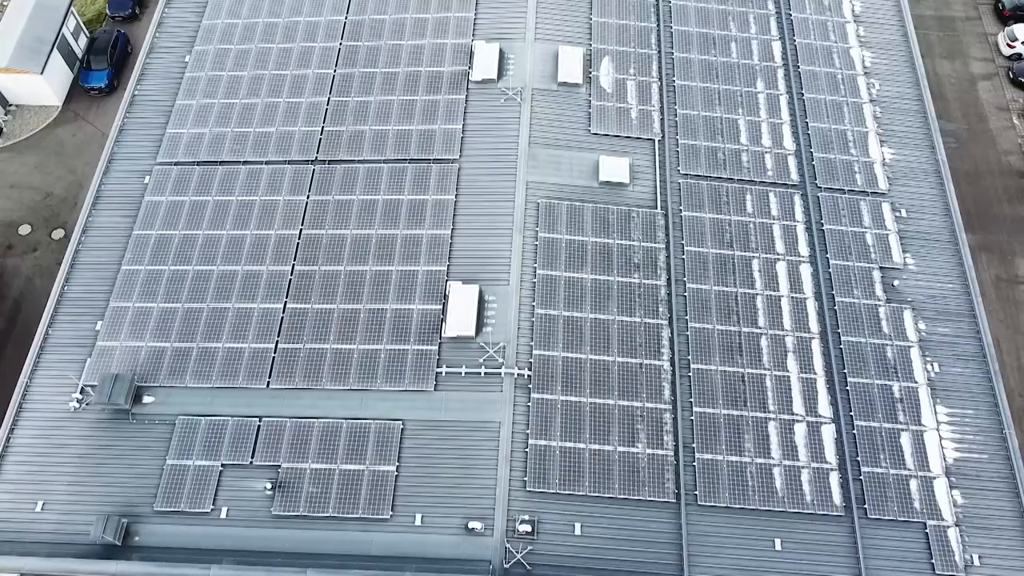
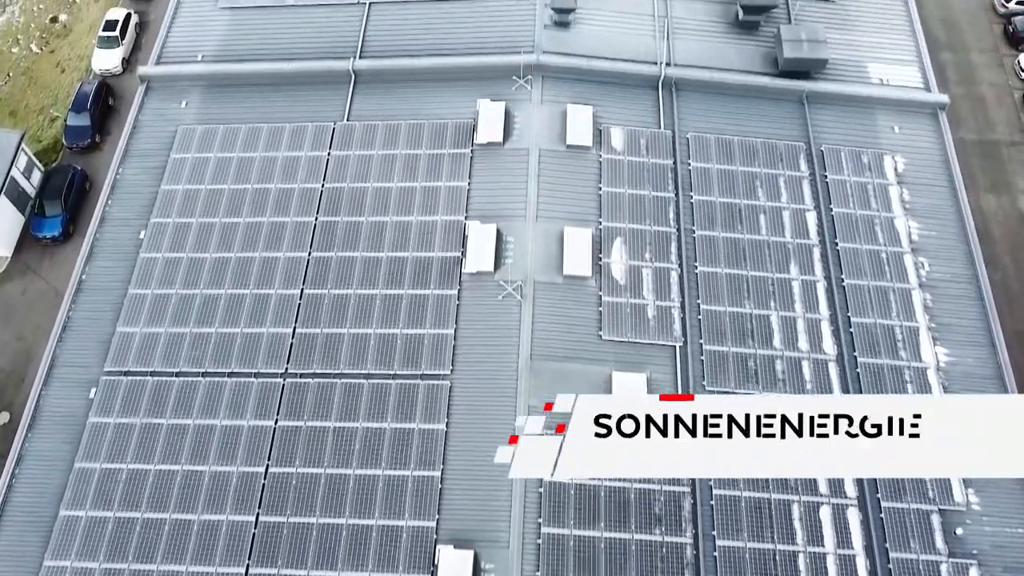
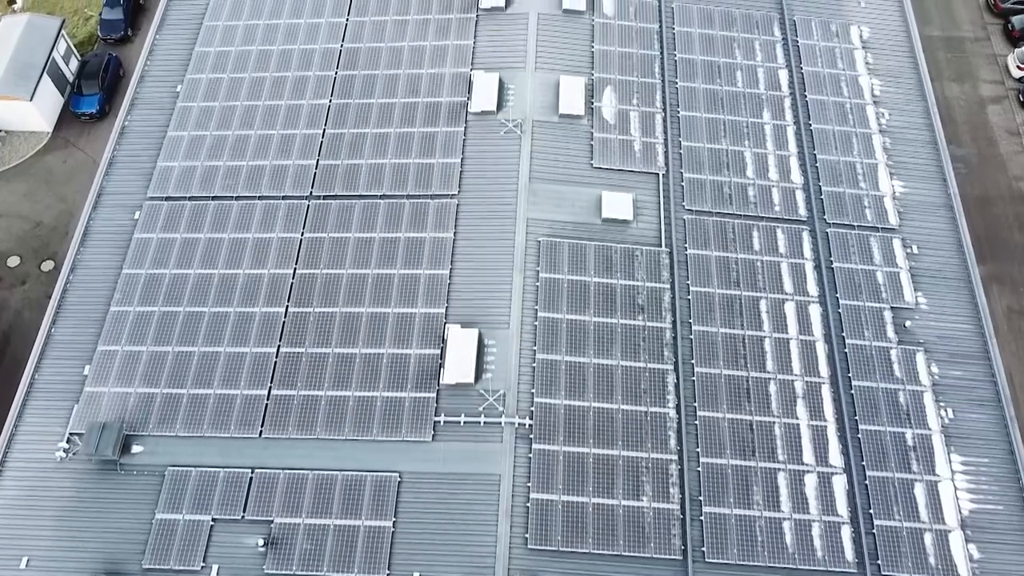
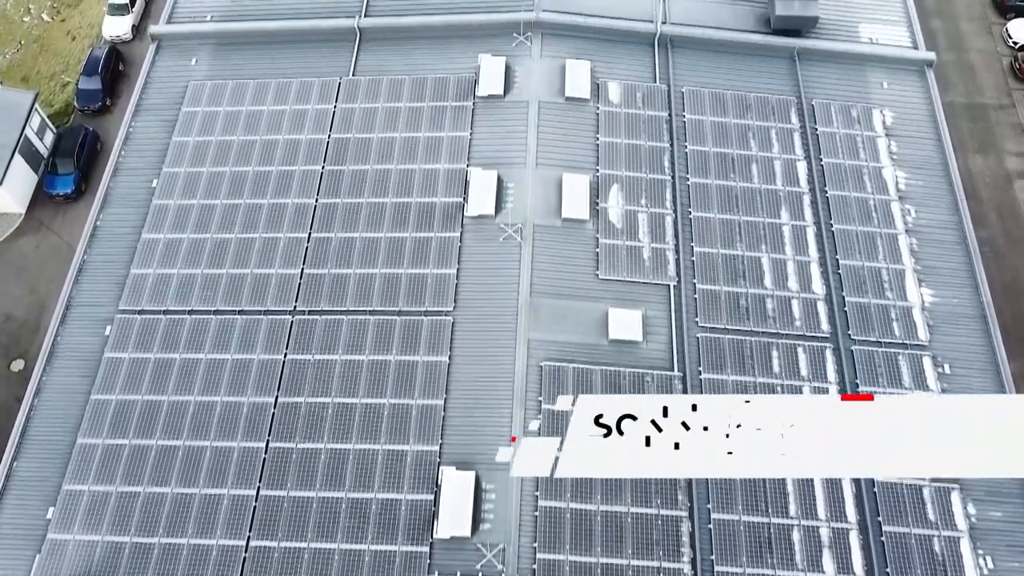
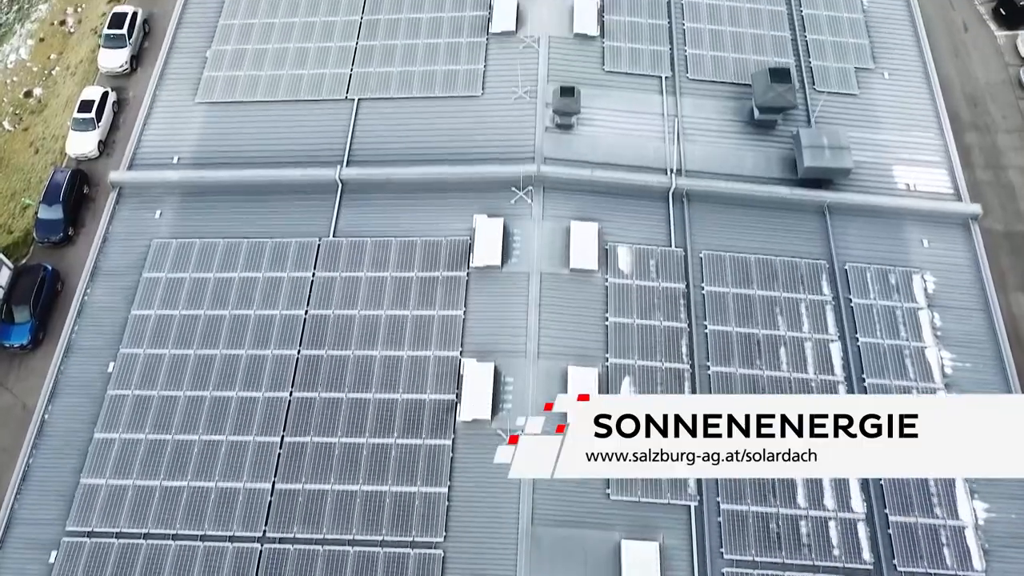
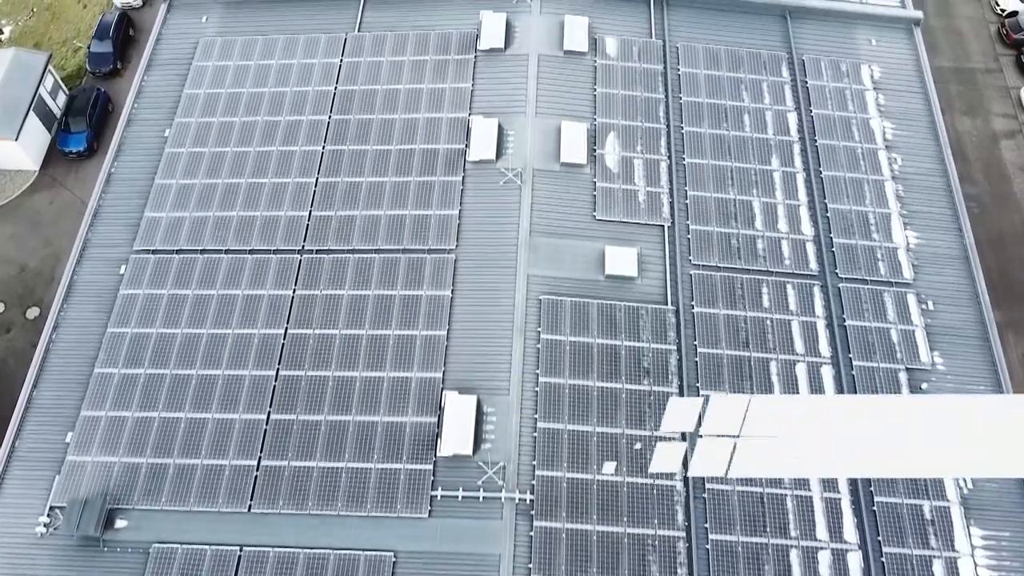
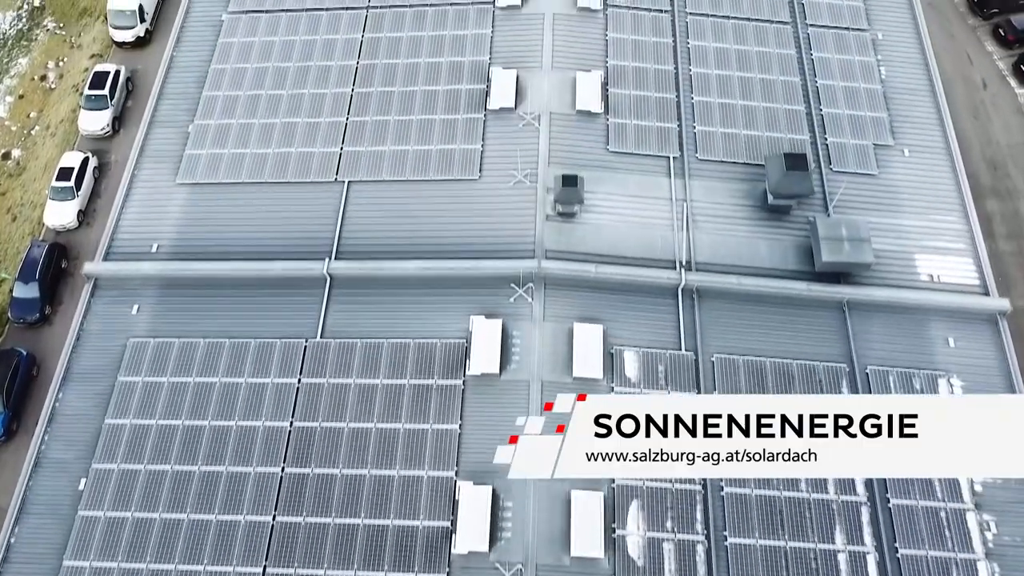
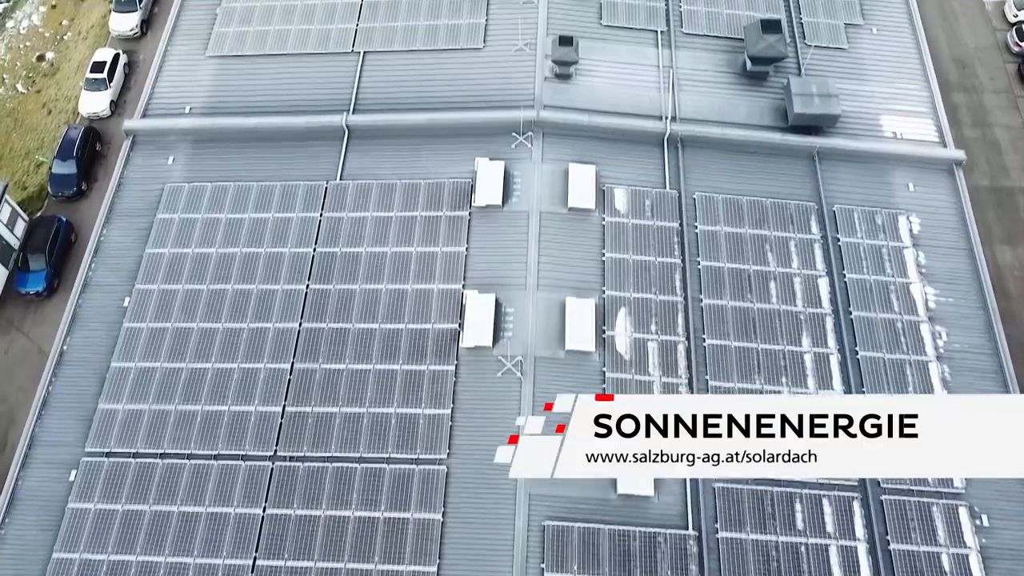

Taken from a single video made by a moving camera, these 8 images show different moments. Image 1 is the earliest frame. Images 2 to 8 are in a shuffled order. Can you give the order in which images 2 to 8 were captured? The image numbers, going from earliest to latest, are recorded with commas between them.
3, 6, 4, 2, 8, 5, 7
